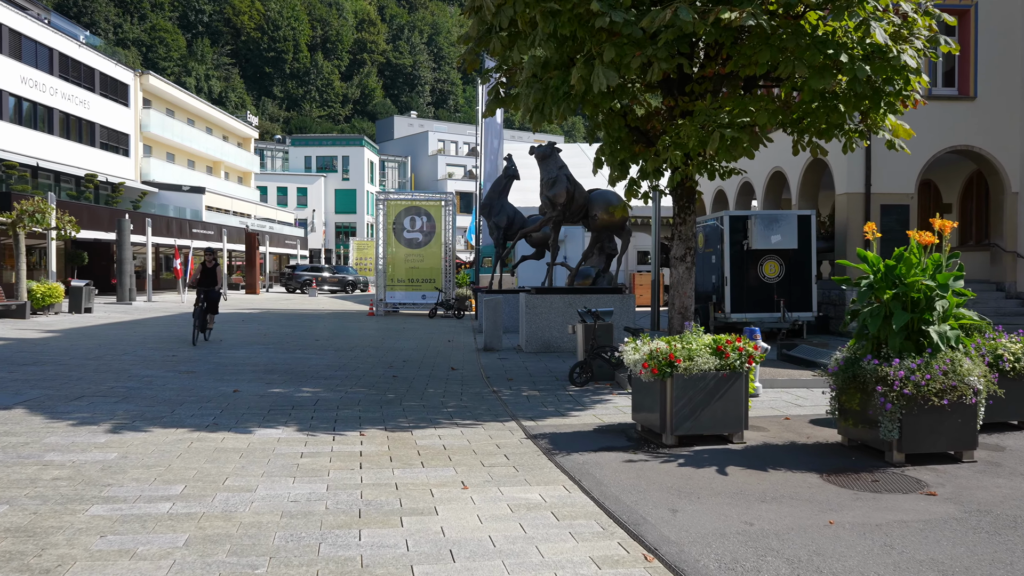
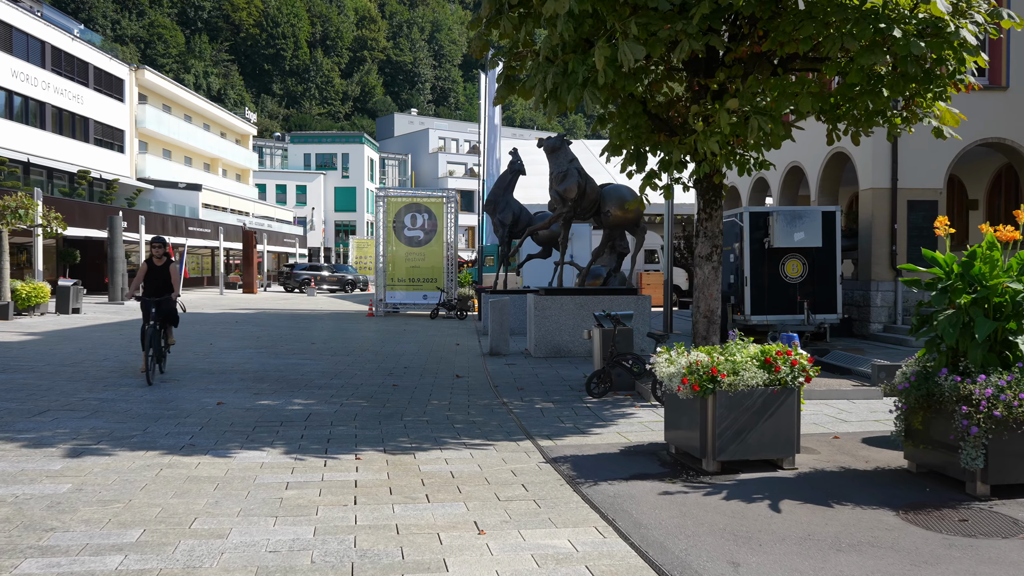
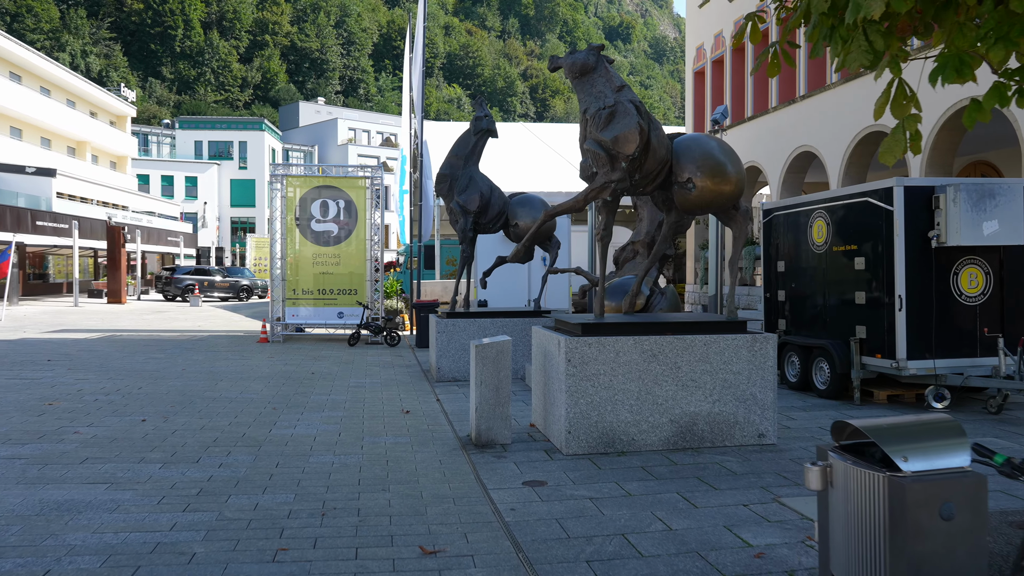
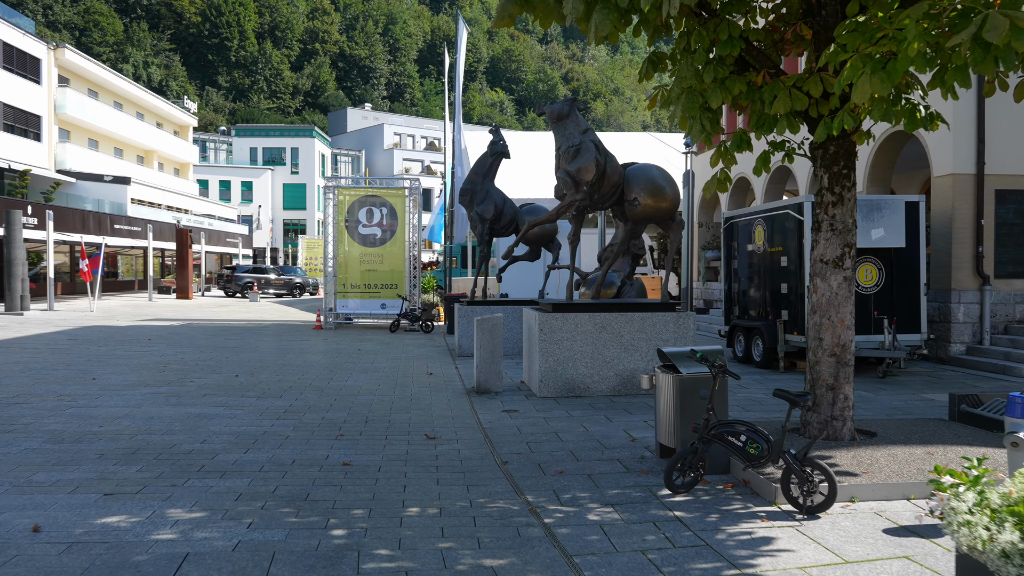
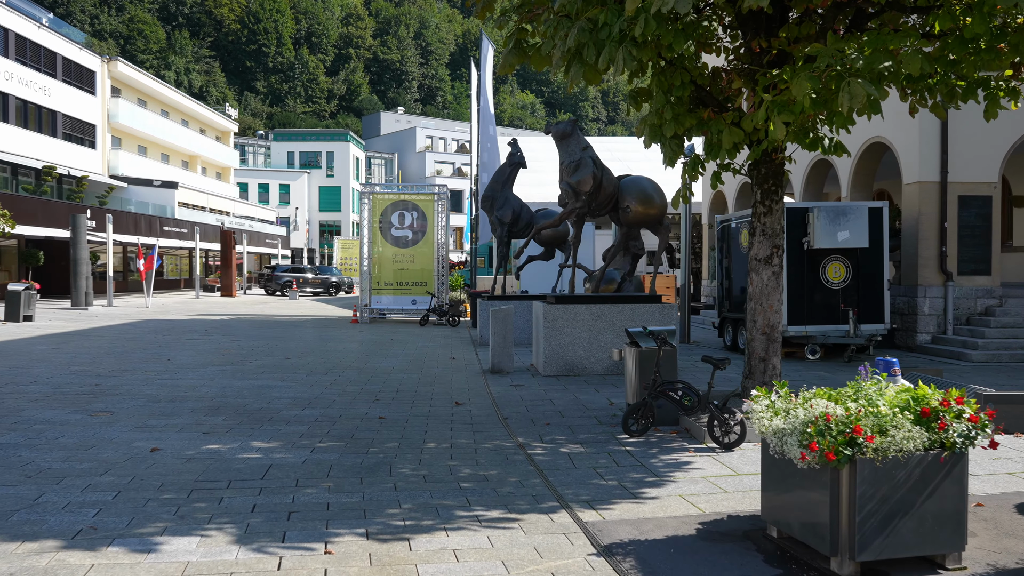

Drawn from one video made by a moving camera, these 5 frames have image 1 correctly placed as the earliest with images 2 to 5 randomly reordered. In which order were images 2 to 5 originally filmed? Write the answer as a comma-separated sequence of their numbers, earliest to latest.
2, 5, 4, 3
